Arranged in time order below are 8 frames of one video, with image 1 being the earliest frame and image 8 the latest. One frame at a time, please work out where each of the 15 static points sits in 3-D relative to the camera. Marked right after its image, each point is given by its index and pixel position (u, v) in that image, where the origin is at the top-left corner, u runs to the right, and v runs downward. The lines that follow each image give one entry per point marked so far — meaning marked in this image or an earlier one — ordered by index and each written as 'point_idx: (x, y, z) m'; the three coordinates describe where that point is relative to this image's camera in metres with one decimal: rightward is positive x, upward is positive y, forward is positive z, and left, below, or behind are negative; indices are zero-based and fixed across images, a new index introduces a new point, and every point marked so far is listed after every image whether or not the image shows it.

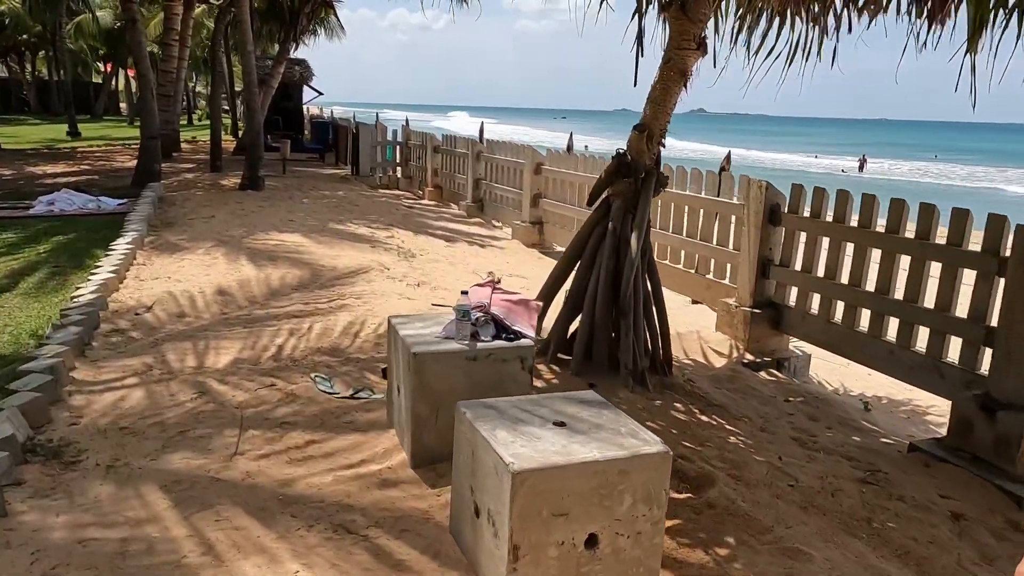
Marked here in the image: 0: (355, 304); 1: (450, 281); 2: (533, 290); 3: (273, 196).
0: (-1.1, -0.1, +5.6) m
1: (-0.6, +0.1, +6.8) m
2: (+0.2, 0.0, +7.1) m
3: (-3.5, +1.3, +11.2) m
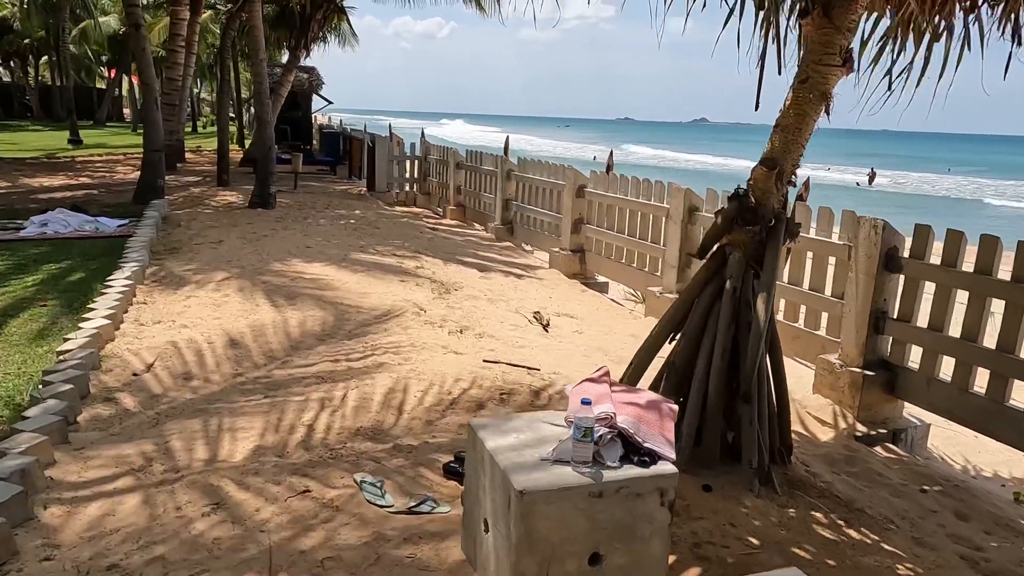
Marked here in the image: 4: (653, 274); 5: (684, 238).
0: (-0.7, -0.5, +4.7) m
1: (-0.1, -0.3, +6.0) m
2: (+0.6, -0.4, +6.2) m
3: (-3.1, +1.0, +10.3) m
4: (+1.4, +0.1, +7.3) m
5: (+1.5, +0.4, +6.6) m
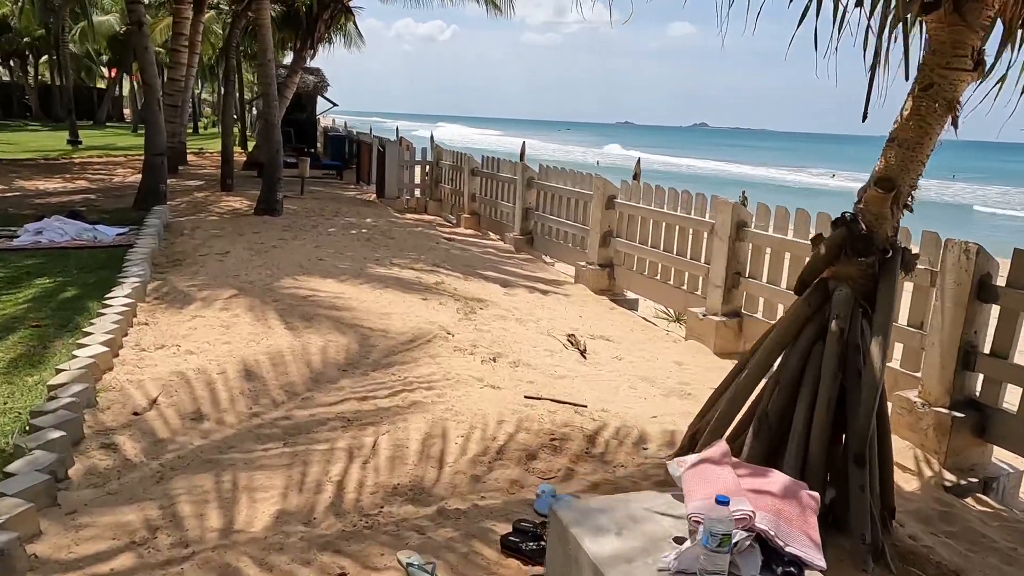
0: (-0.5, -0.6, +4.2) m
1: (+0.1, -0.5, +5.5) m
2: (+0.9, -0.5, +5.7) m
3: (-2.8, +0.8, +9.8) m
4: (+1.6, 0.0, +6.8) m
5: (+1.8, +0.3, +6.1) m
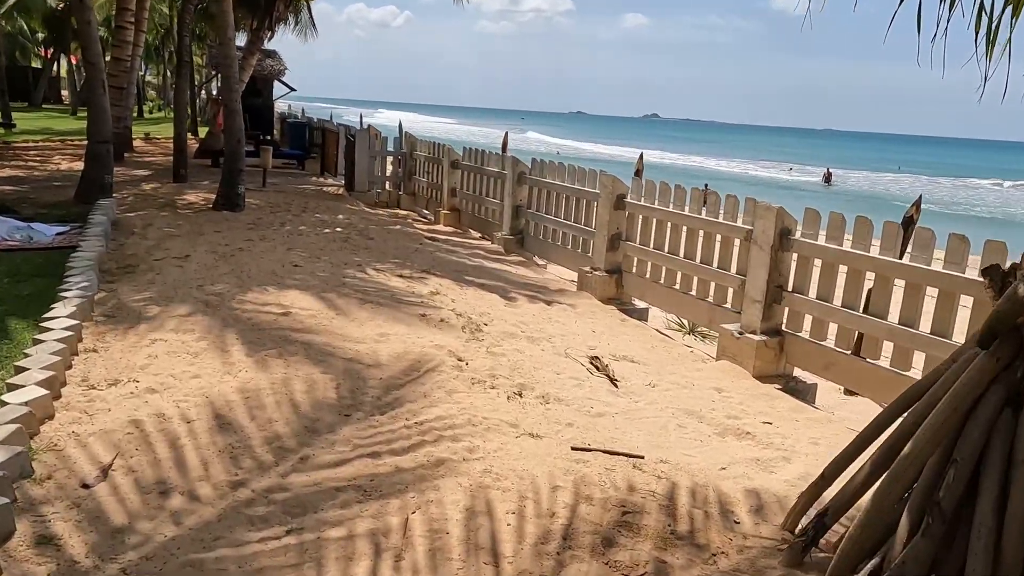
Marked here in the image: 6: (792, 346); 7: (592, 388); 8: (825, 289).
0: (-0.3, -0.7, +3.4) m
1: (+0.3, -0.6, +4.7) m
2: (+1.0, -0.7, +5.0) m
3: (-2.9, +0.8, +8.8) m
4: (+1.7, -0.1, +6.1) m
5: (+1.9, +0.2, +5.4) m
6: (+2.0, -0.4, +5.4) m
7: (+0.5, -0.6, +4.7) m
8: (+2.1, 0.0, +5.2) m
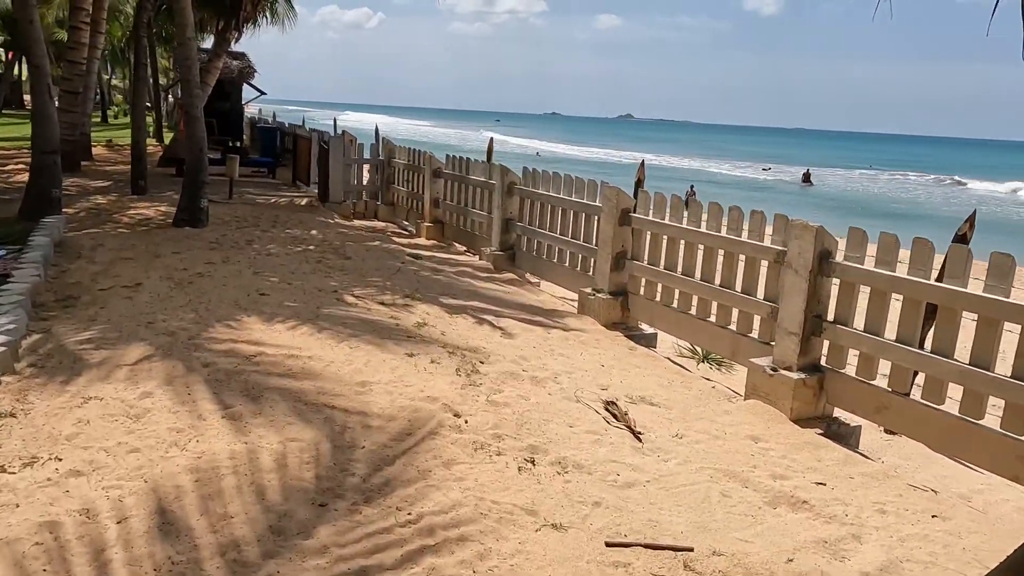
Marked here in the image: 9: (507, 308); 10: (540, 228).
0: (-0.2, -1.0, +2.6) m
1: (+0.3, -0.8, +4.0) m
2: (+1.0, -0.9, +4.3) m
3: (-3.0, +0.5, +8.0) m
4: (+1.7, -0.3, +5.4) m
5: (+1.9, 0.0, +4.7) m
6: (+2.0, -0.6, +4.7) m
7: (+0.5, -0.8, +4.0) m
8: (+2.1, -0.2, +4.5) m
9: (0.0, -0.2, +6.9) m
10: (+0.3, +0.6, +7.8) m
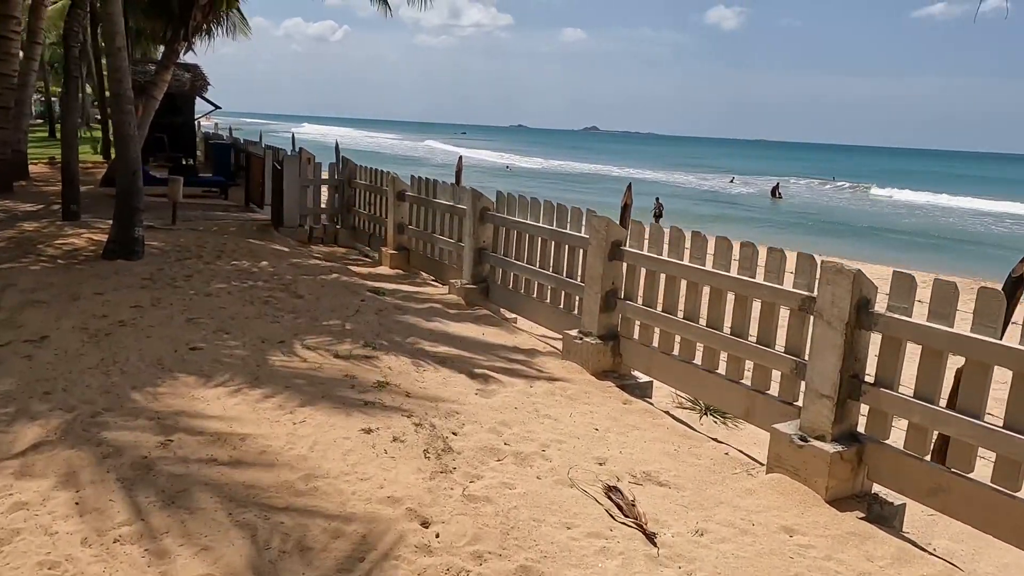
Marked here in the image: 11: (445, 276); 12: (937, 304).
0: (-0.2, -1.2, +1.8) m
1: (+0.2, -1.1, +3.1) m
2: (+1.0, -1.2, +3.5) m
3: (-3.3, +0.1, +7.1) m
4: (+1.5, -0.6, +4.6) m
5: (+1.8, -0.3, +4.0) m
6: (+1.9, -0.9, +4.0) m
7: (+0.5, -1.1, +3.2) m
8: (+2.0, -0.5, +3.8) m
9: (-0.2, -0.5, +6.0) m
10: (0.0, +0.3, +6.9) m
11: (-0.7, +0.1, +8.2) m
12: (+2.1, -0.1, +3.7) m
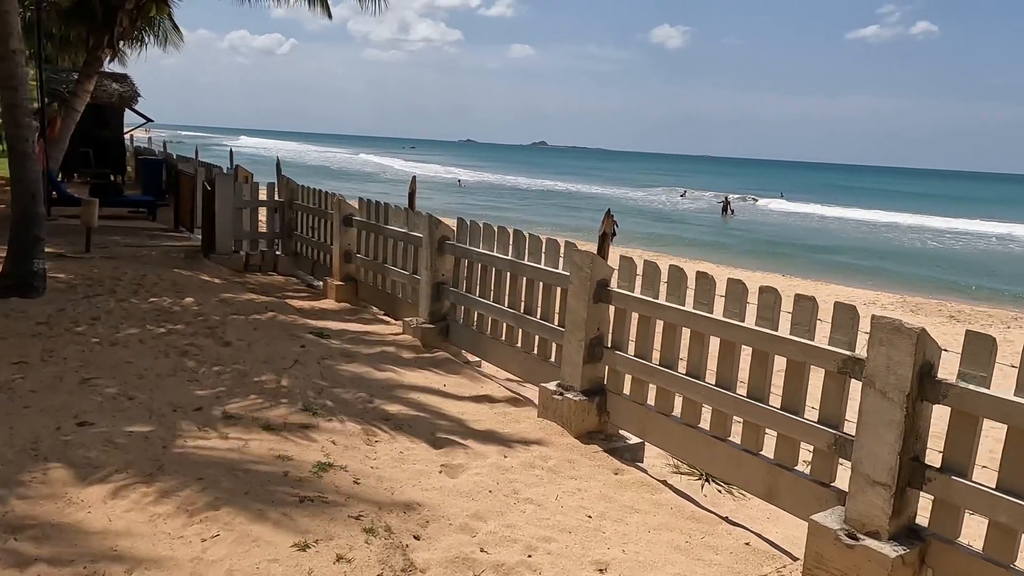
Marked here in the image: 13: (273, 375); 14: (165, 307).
0: (-0.1, -1.5, +0.9) m
1: (+0.2, -1.3, +2.2) m
2: (+0.9, -1.4, +2.6) m
3: (-3.6, -0.2, +6.0) m
4: (+1.4, -0.9, +3.8) m
5: (+1.7, -0.6, +3.2) m
6: (+1.8, -1.1, +3.2) m
7: (+0.4, -1.4, +2.3) m
8: (+2.0, -0.7, +3.0) m
9: (-0.5, -0.8, +5.1) m
10: (-0.2, -0.1, +6.1) m
11: (-1.1, -0.2, +7.3) m
12: (+2.0, -0.3, +2.9) m
13: (-1.6, -0.6, +5.1) m
14: (-3.0, -0.2, +6.6) m
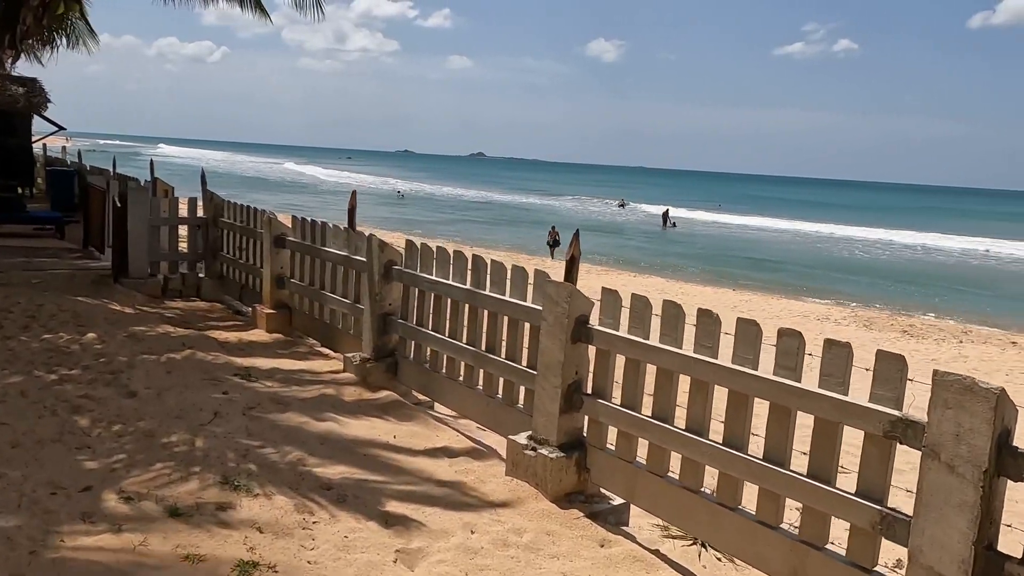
0: (0.0, -1.6, +0.1) m
1: (+0.2, -1.5, +1.5) m
2: (+0.9, -1.6, +2.0) m
3: (-3.8, -0.5, +4.9) m
4: (+1.3, -1.1, +3.2) m
5: (+1.6, -0.8, +2.6) m
6: (+1.8, -1.3, +2.6) m
7: (+0.5, -1.5, +1.6) m
8: (+1.9, -0.9, +2.4) m
9: (-0.7, -1.0, +4.3) m
10: (-0.5, -0.3, +5.3) m
11: (-1.5, -0.5, +6.4) m
12: (+2.0, -0.5, +2.4) m
13: (-1.8, -0.8, +4.2) m
14: (-3.4, -0.4, +5.6) m
